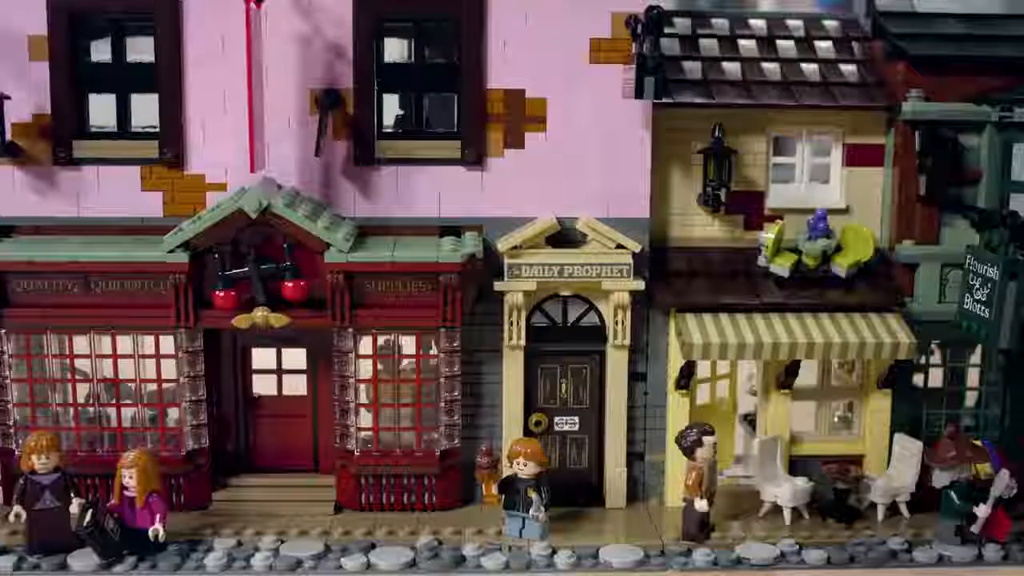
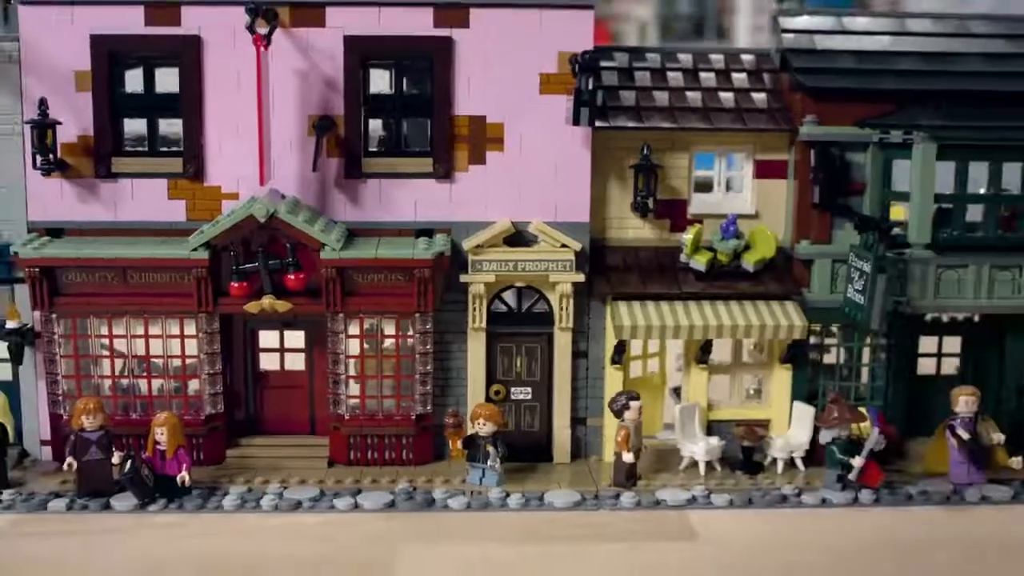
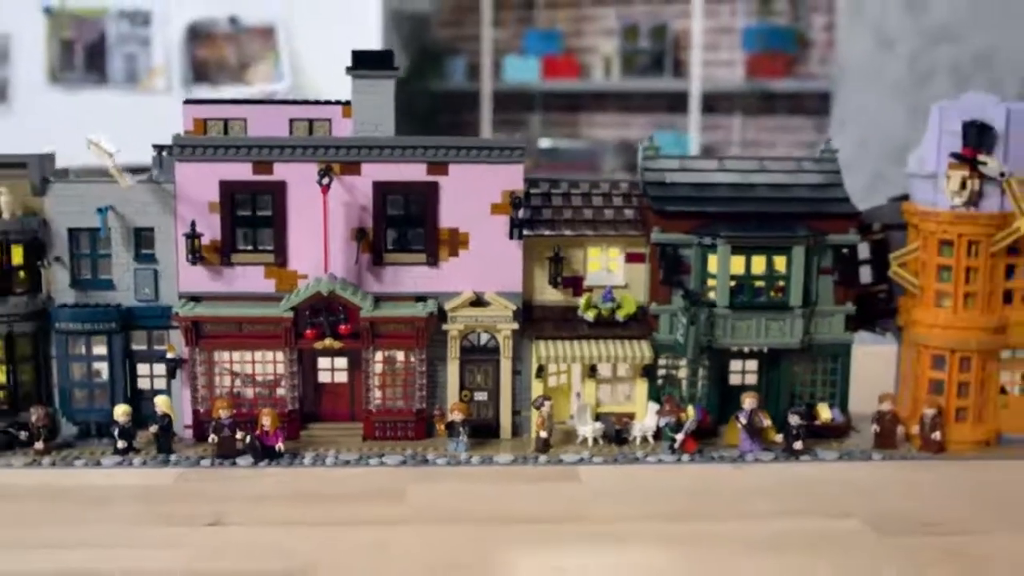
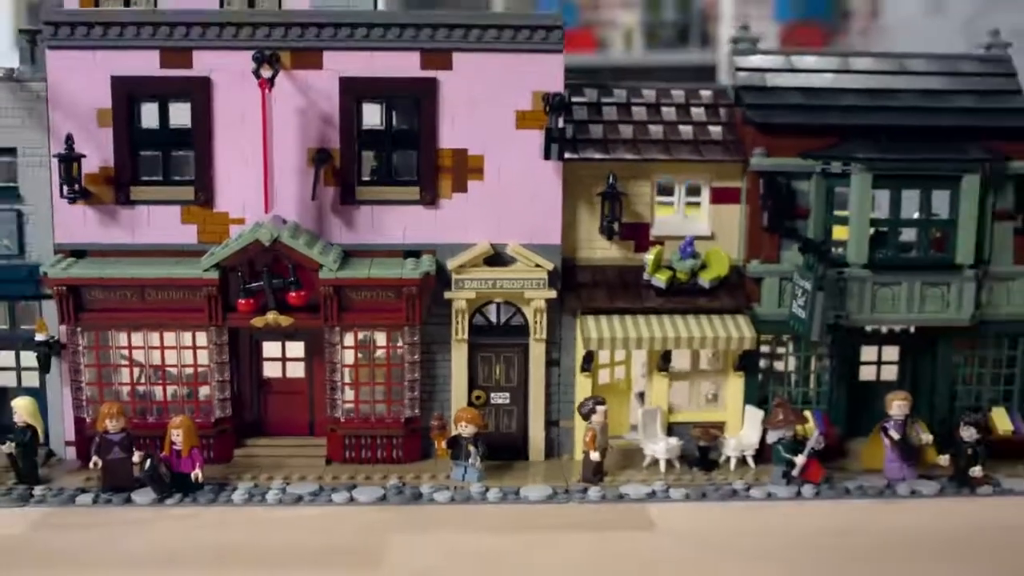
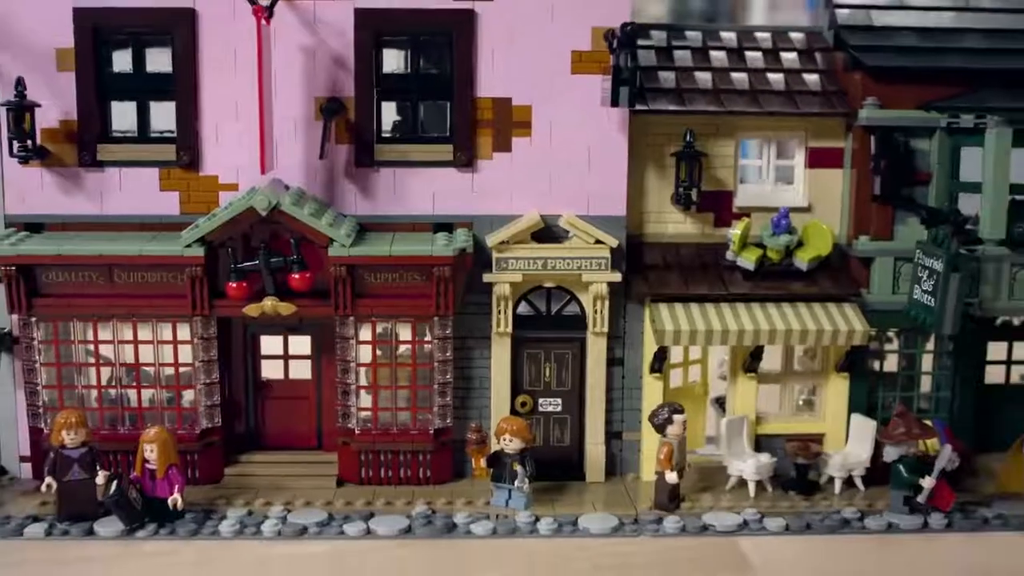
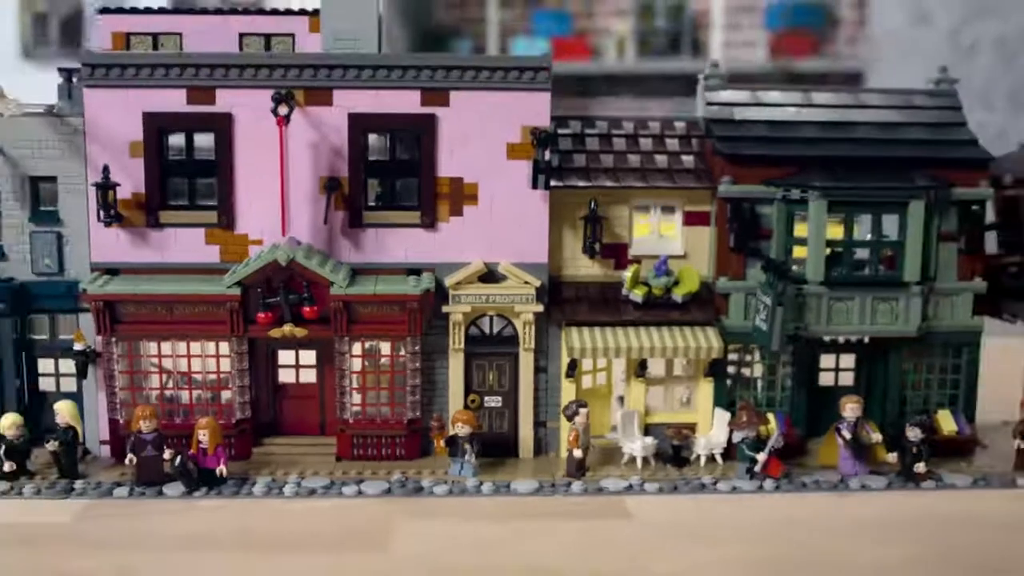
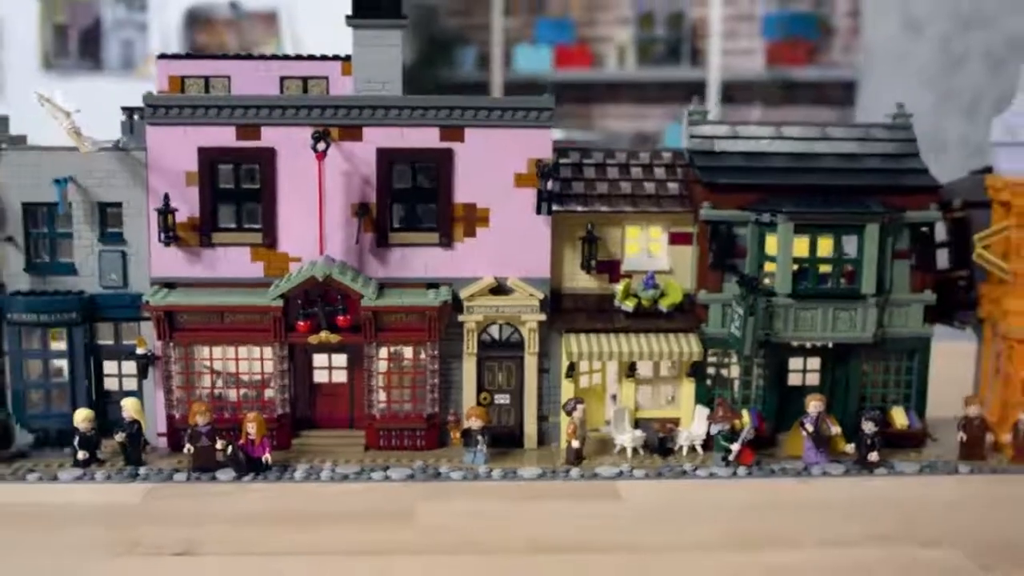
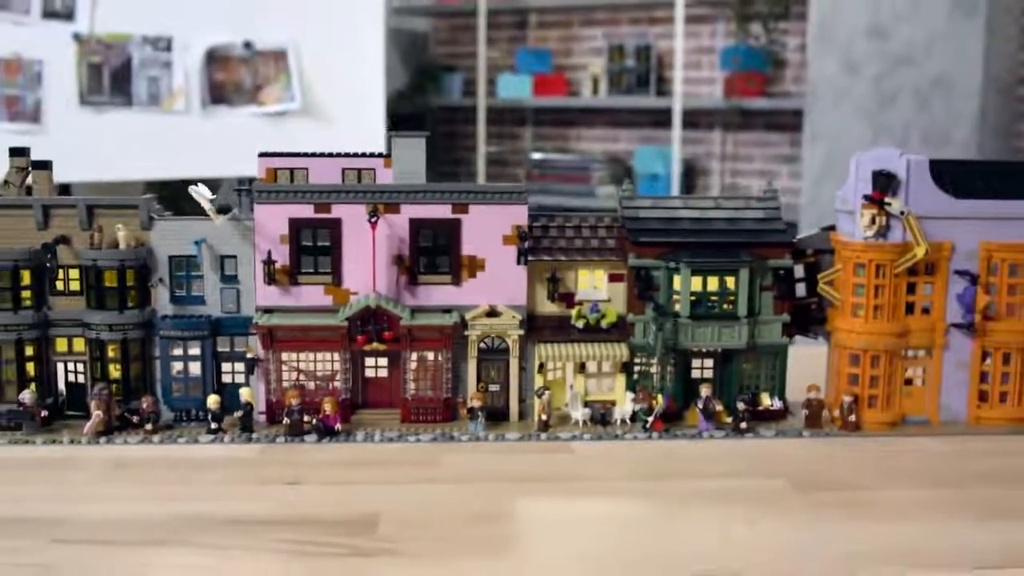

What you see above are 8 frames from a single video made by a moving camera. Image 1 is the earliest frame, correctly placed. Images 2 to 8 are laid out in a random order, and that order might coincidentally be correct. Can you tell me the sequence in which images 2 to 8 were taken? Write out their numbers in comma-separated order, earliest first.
5, 2, 4, 6, 7, 3, 8
